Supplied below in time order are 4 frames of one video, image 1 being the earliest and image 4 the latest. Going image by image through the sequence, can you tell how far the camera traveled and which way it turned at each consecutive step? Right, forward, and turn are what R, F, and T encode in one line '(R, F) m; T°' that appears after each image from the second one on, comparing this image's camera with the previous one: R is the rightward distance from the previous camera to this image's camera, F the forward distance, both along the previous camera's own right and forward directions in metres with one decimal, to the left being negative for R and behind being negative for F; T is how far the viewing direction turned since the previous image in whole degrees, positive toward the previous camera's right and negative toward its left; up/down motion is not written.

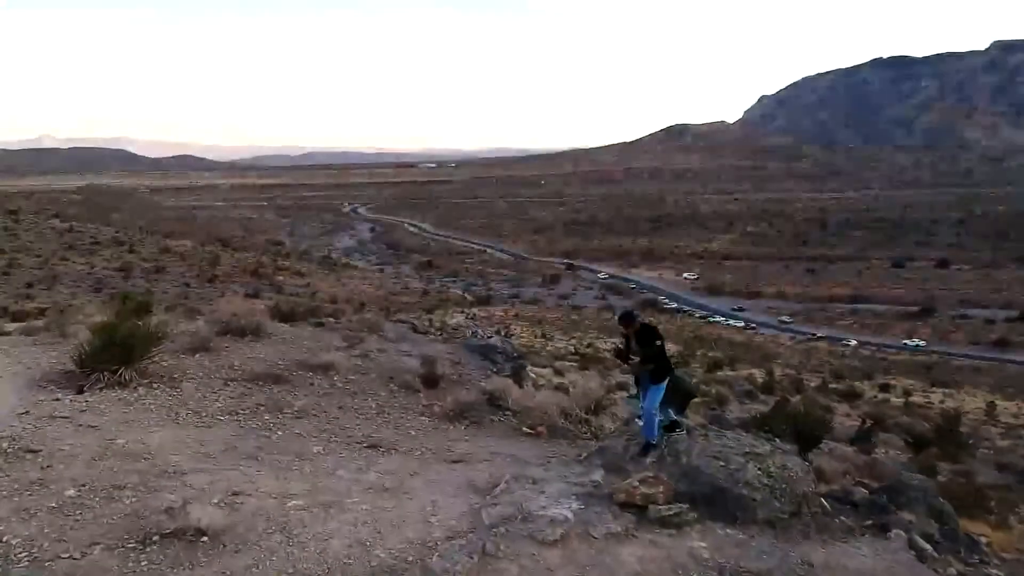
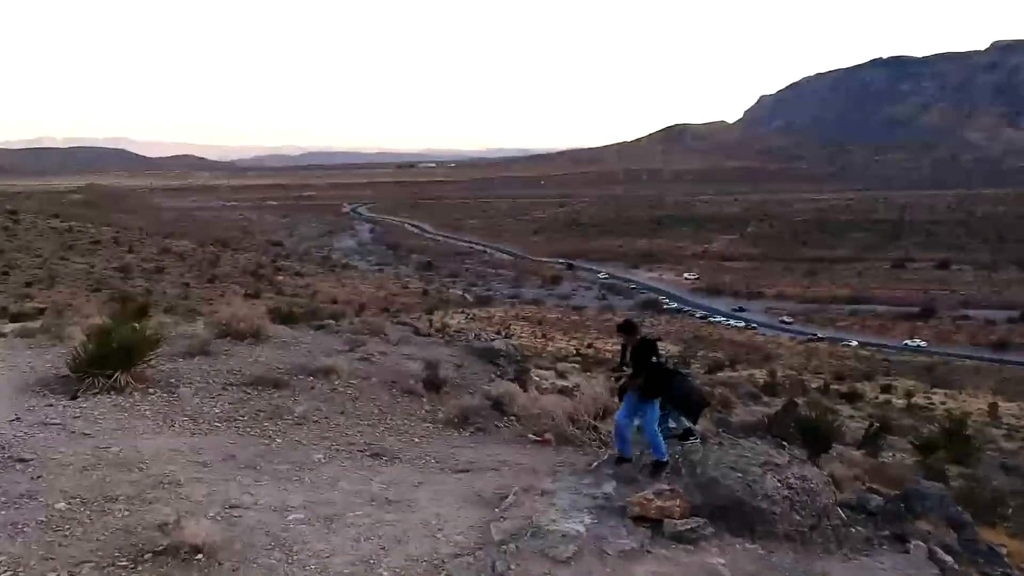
(-0.1, +0.3) m; 0°
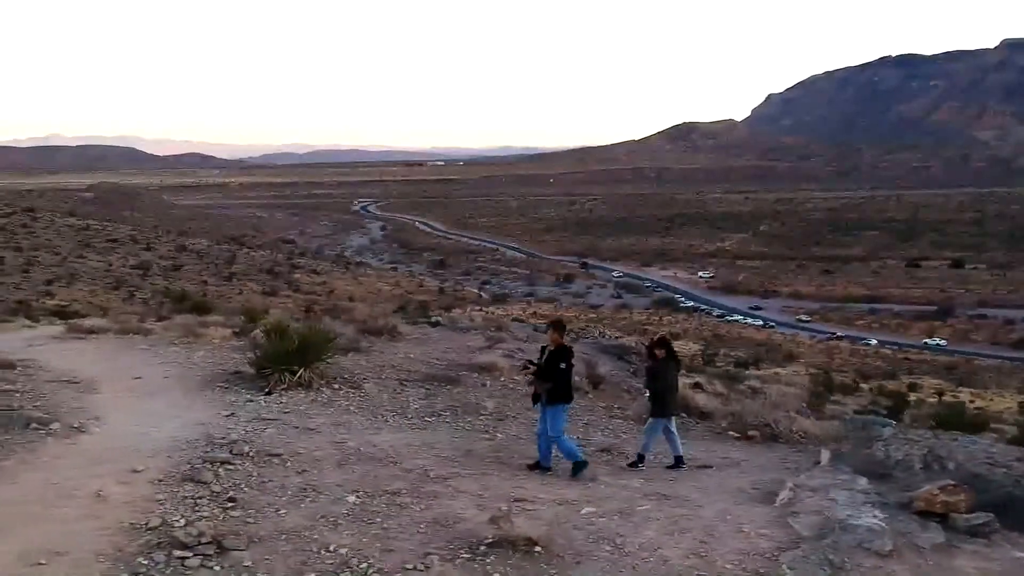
(-1.9, 0.0) m; 0°
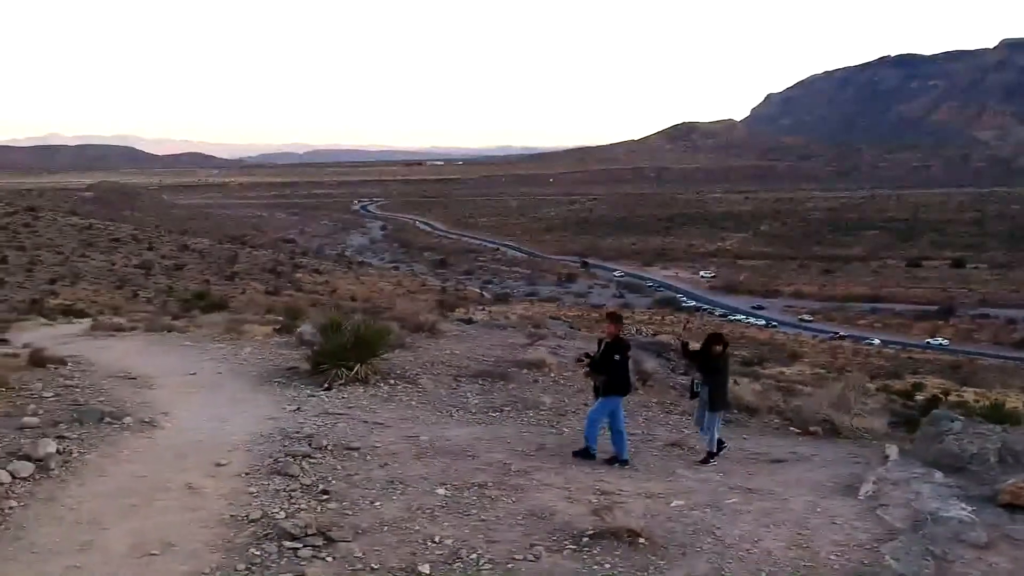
(-0.6, 0.0) m; 0°
